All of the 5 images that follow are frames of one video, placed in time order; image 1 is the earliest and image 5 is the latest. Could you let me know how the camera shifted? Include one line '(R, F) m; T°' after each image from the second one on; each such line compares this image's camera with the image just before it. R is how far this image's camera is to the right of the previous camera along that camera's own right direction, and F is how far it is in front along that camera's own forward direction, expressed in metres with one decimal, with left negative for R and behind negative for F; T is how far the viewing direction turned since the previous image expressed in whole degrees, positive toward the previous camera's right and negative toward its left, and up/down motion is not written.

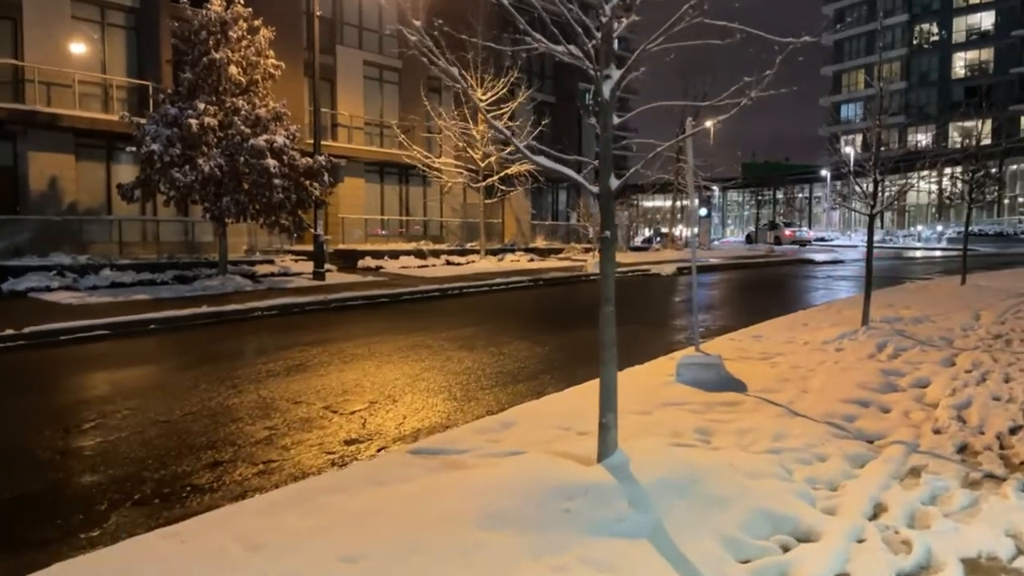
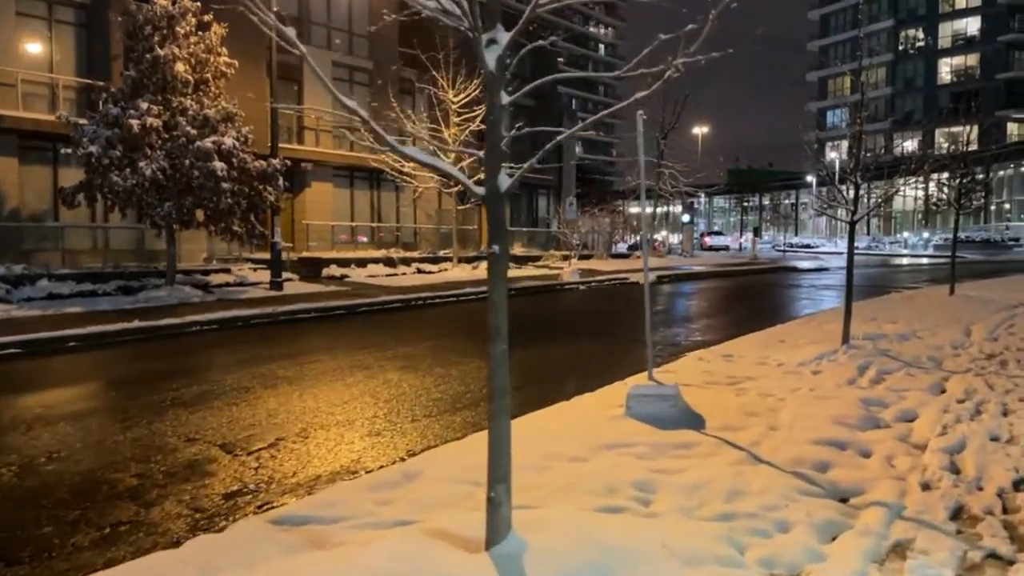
(+0.5, +1.0) m; +1°
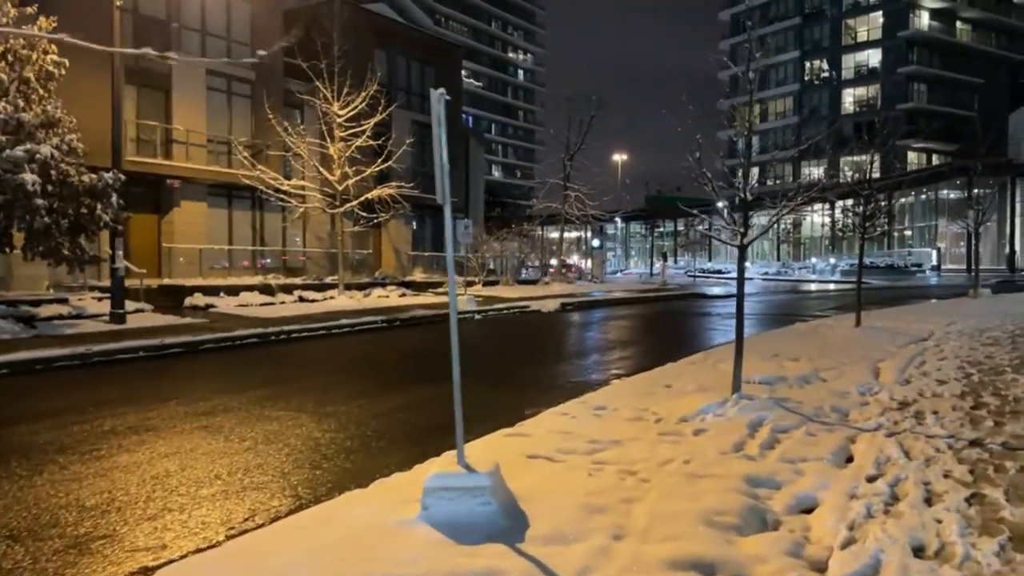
(+1.0, +1.8) m; +6°
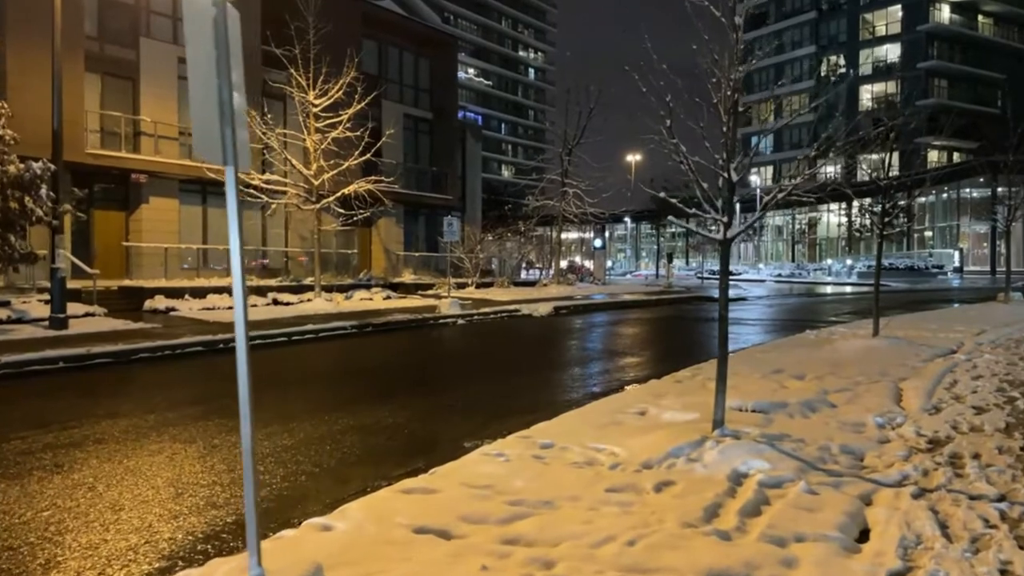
(+0.7, +1.6) m; -1°
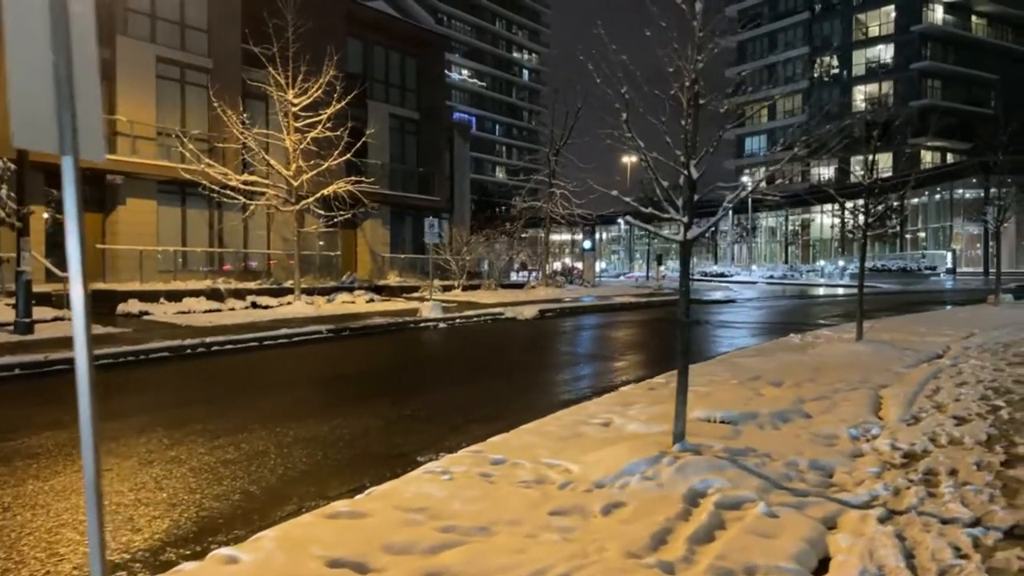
(+0.4, +0.4) m; 0°
